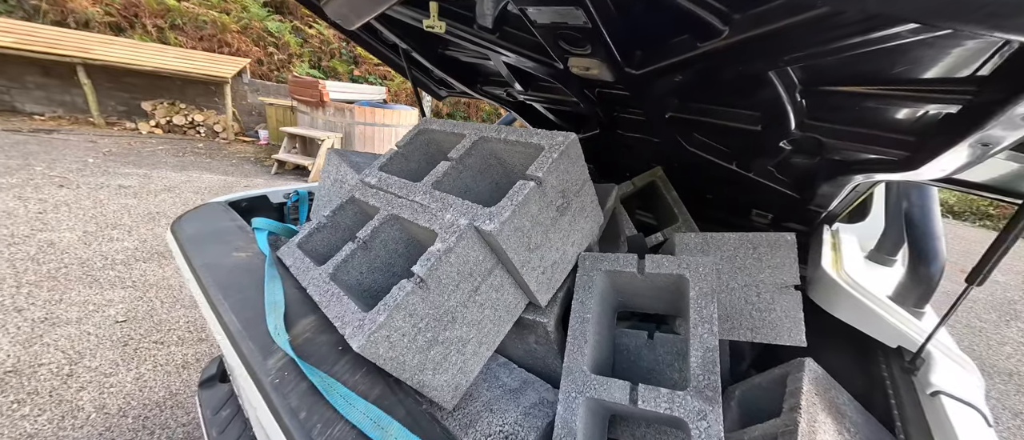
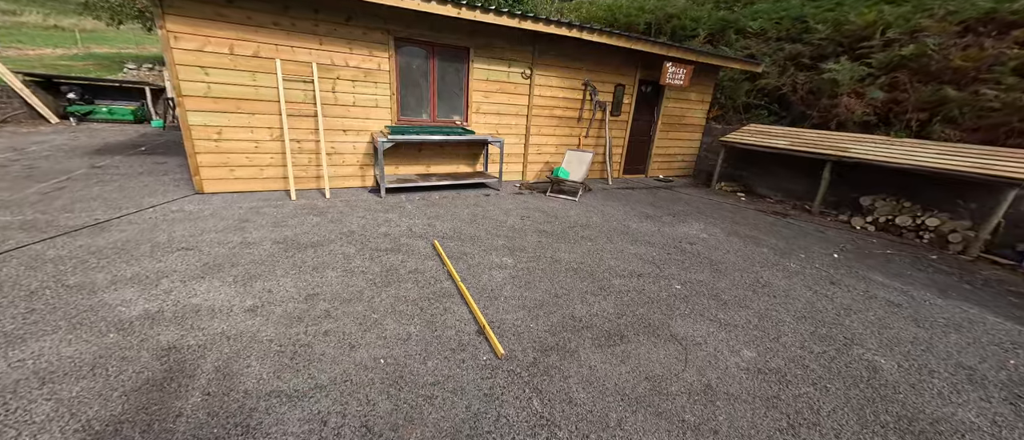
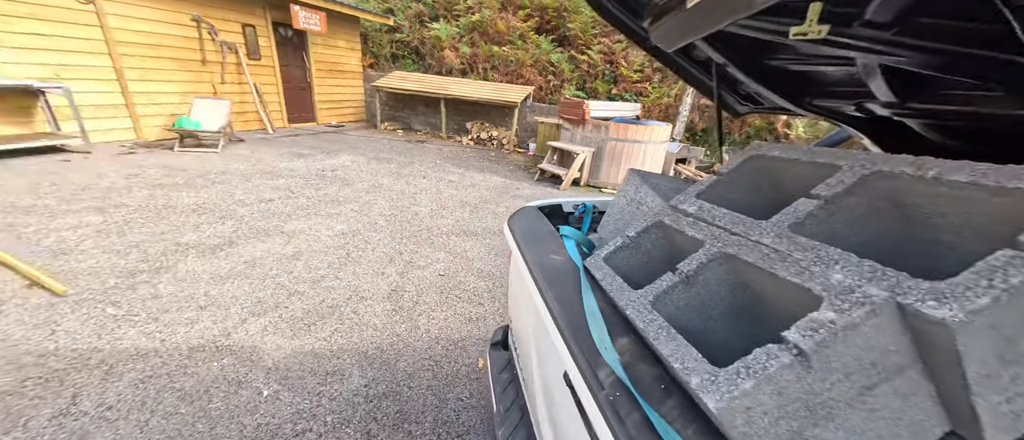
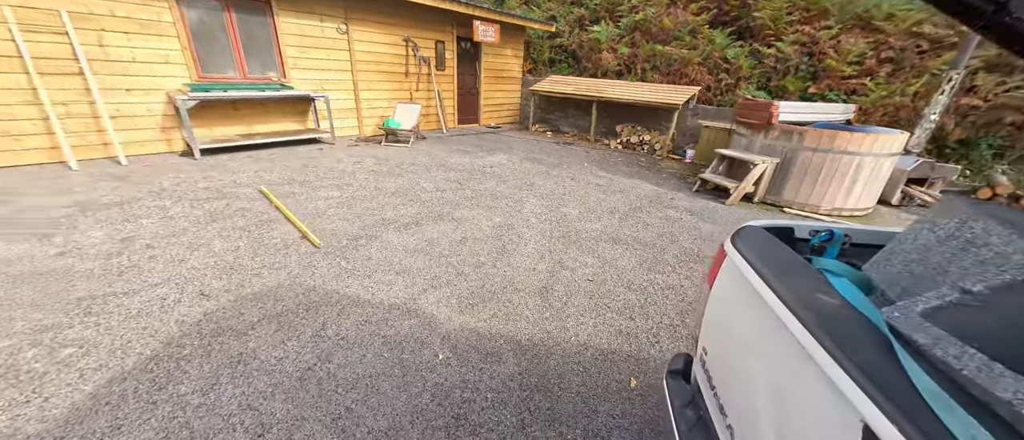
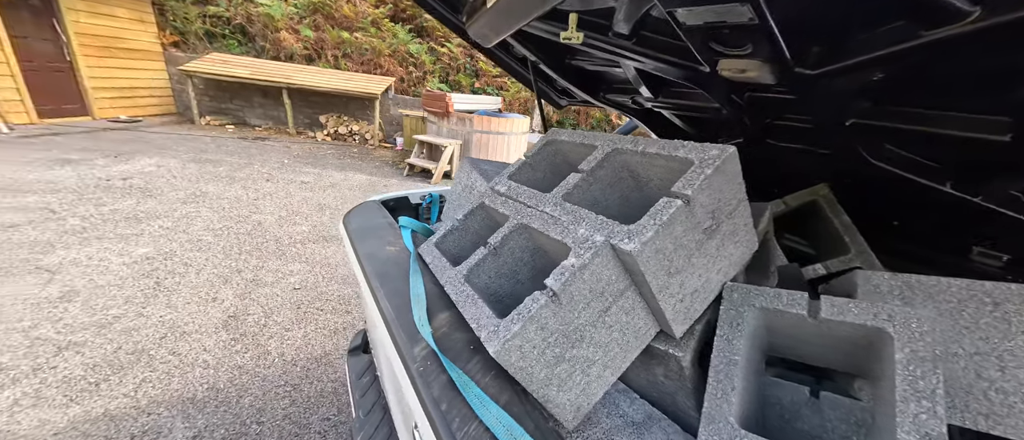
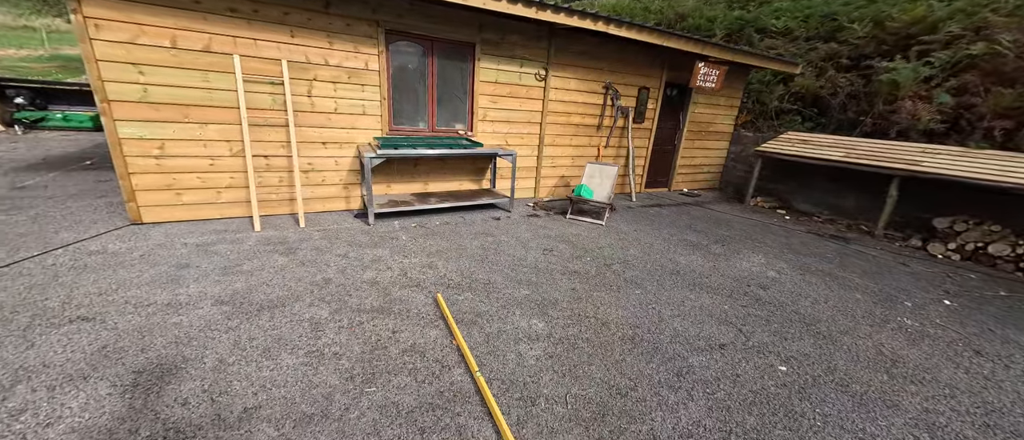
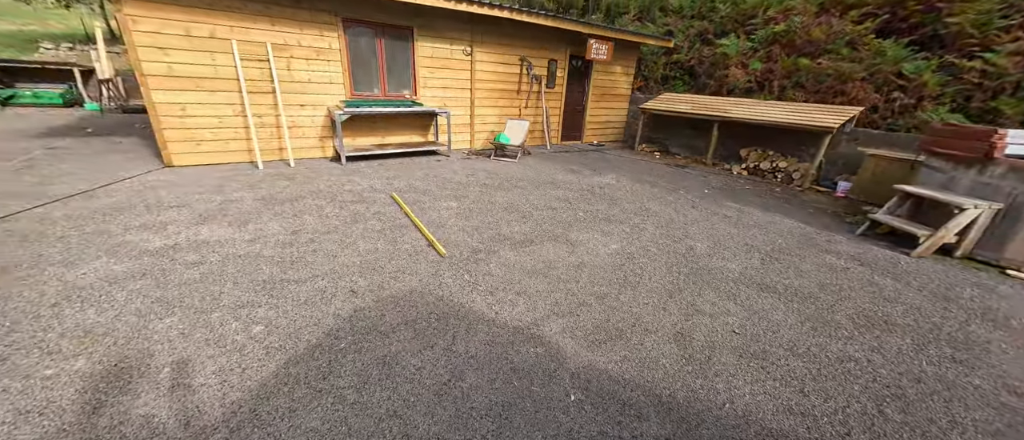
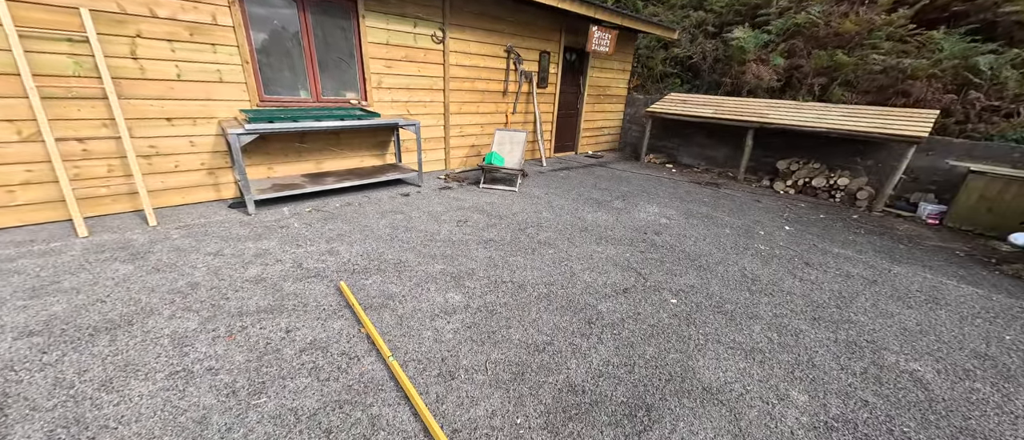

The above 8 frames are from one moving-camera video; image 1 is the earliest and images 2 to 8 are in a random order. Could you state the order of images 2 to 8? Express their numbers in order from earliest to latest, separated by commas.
5, 3, 4, 7, 2, 6, 8
